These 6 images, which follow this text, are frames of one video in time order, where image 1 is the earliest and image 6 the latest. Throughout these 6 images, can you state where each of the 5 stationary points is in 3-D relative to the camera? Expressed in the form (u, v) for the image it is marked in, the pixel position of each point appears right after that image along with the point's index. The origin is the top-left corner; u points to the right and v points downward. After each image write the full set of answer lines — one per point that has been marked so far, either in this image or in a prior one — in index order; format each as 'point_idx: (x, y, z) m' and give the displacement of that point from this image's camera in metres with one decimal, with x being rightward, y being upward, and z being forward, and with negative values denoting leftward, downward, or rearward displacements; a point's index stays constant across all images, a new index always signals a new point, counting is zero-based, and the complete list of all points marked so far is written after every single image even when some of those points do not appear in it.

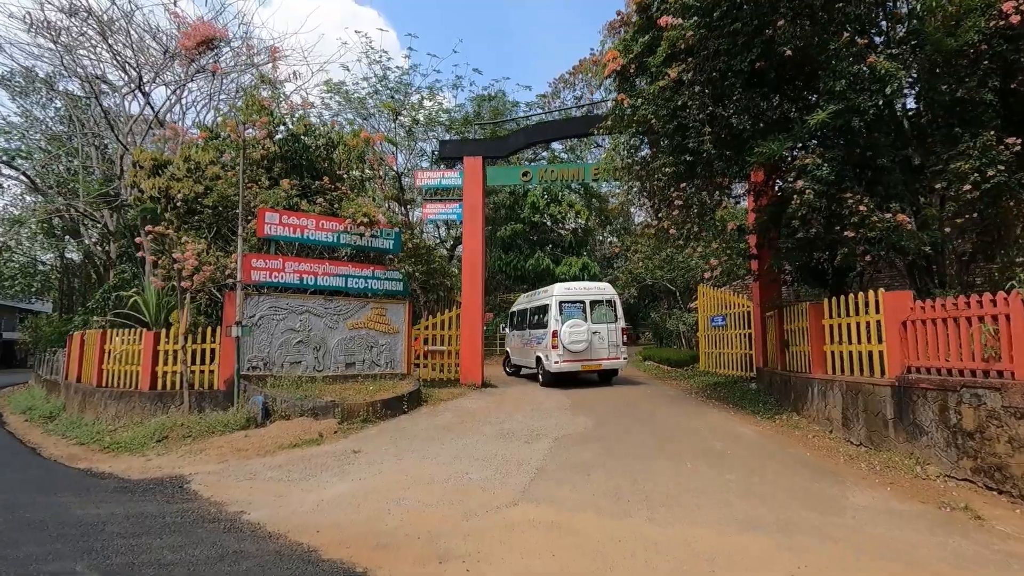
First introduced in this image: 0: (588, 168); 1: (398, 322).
0: (+1.9, +3.0, +13.4) m
1: (-2.5, -0.8, +12.1) m
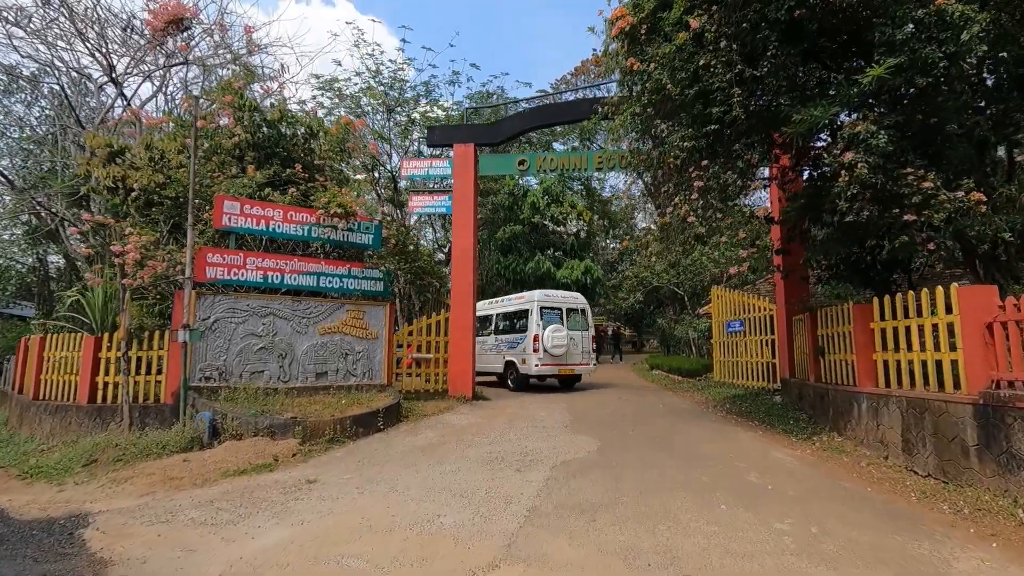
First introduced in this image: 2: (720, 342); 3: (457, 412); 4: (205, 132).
0: (+1.8, +3.0, +12.1) m
1: (-2.7, -0.8, +10.7) m
2: (+5.6, -1.5, +14.4) m
3: (-1.1, -2.4, +10.4) m
4: (-7.2, +3.7, +12.7) m
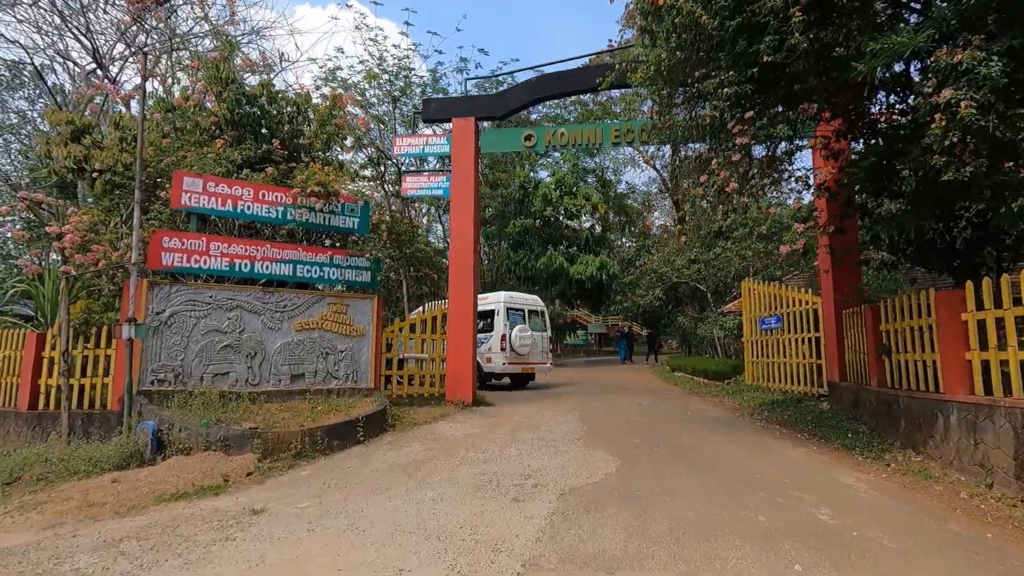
0: (+1.9, +3.2, +10.7) m
1: (-2.6, -0.6, +9.4) m
2: (+5.8, -1.3, +12.9) m
3: (-1.0, -2.2, +9.0) m
4: (-7.1, +3.8, +11.5) m
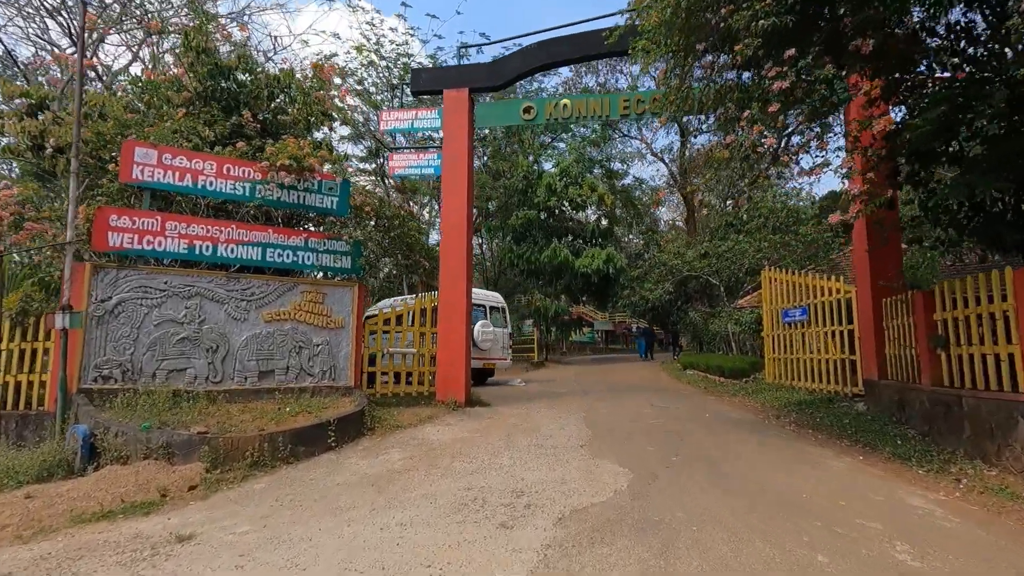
0: (+1.9, +3.4, +9.6) m
1: (-2.7, -0.4, +8.5) m
2: (+5.8, -1.0, +11.8) m
3: (-1.1, -2.0, +8.0) m
4: (-7.1, +4.1, +10.6) m
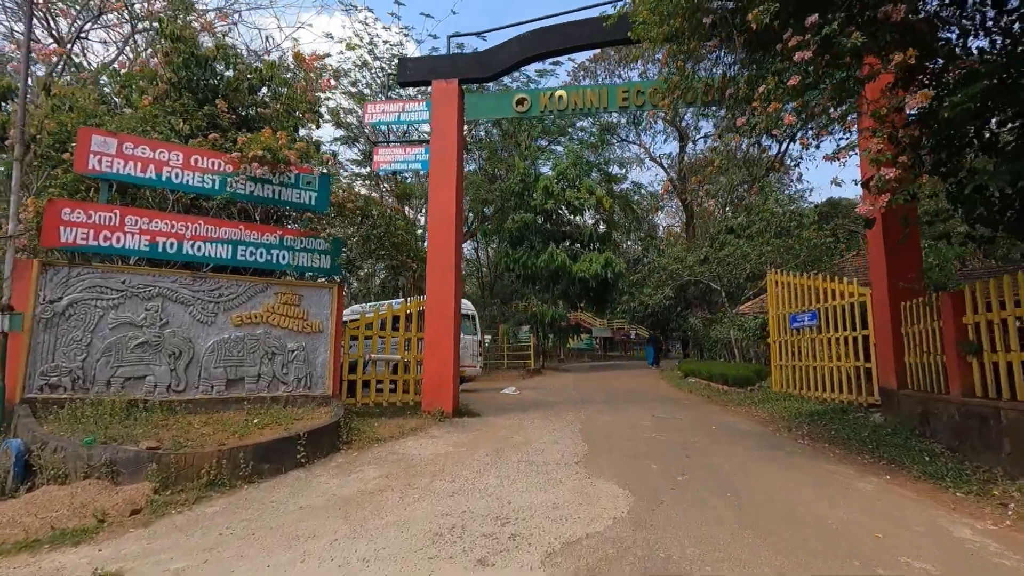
0: (+1.7, +3.4, +9.1) m
1: (-2.8, -0.4, +7.9) m
2: (+5.6, -1.1, +11.2) m
3: (-1.2, -2.0, +7.4) m
4: (-7.2, +4.0, +10.0) m
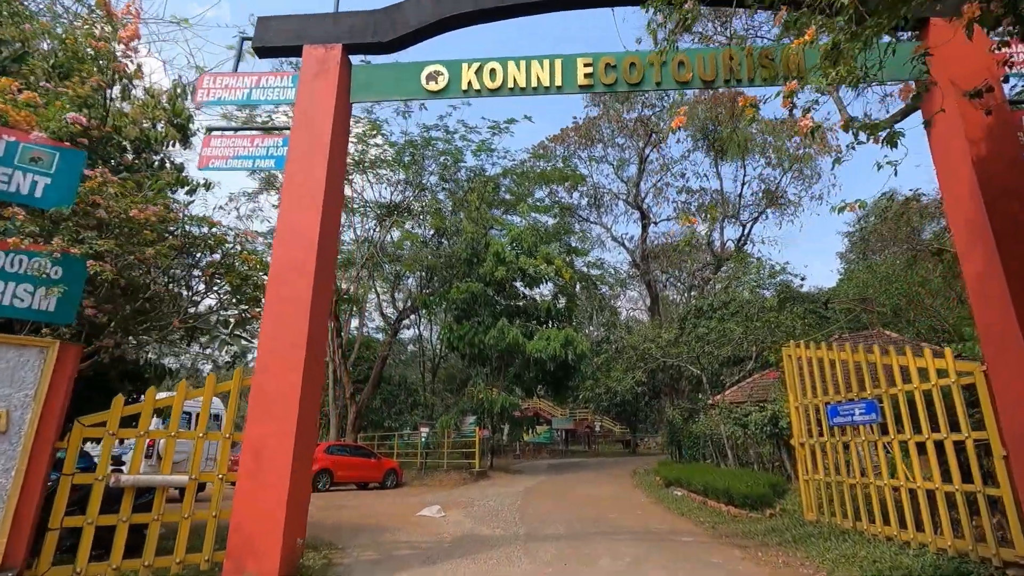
0: (+0.7, +2.6, +6.2) m
1: (-3.8, -0.8, +4.0) m
2: (+4.4, -2.3, +7.8) m
3: (-2.2, -2.4, +3.4) m
4: (-8.3, +3.3, +6.6) m
